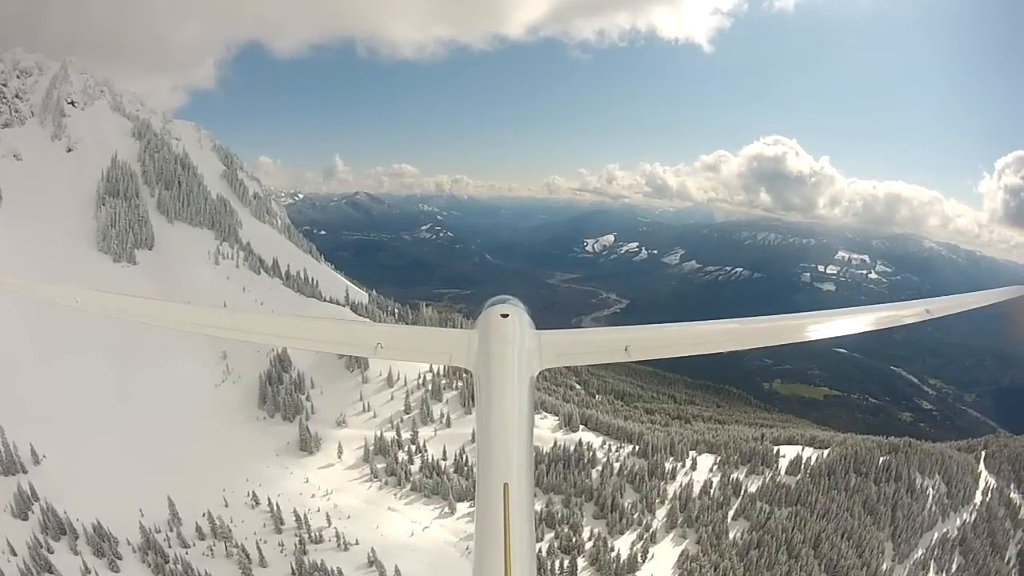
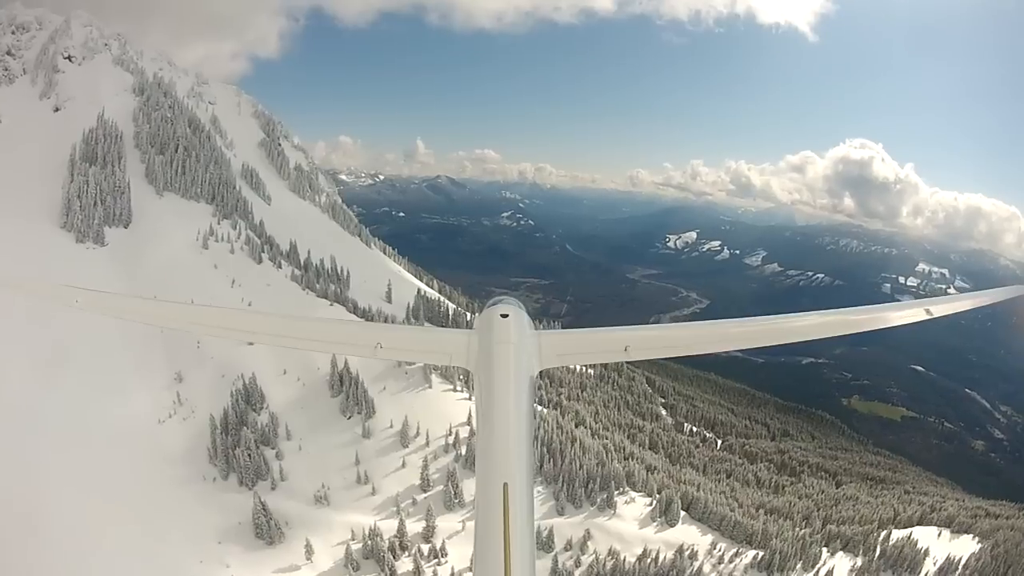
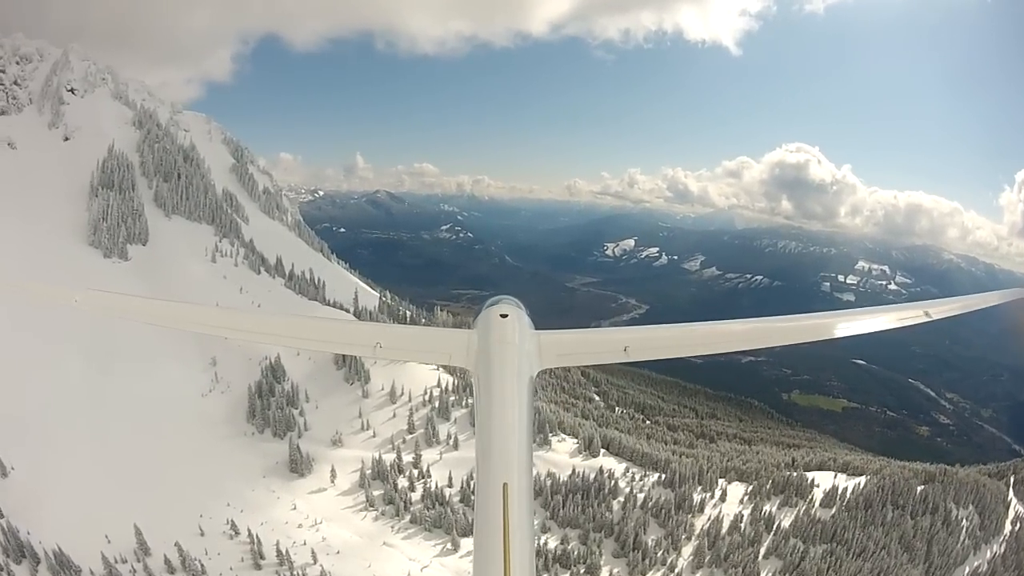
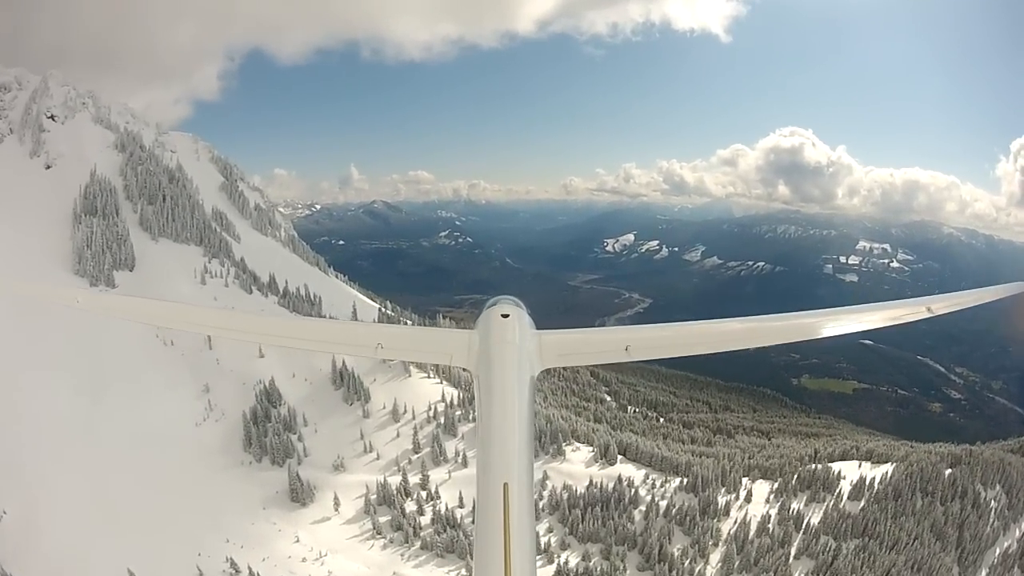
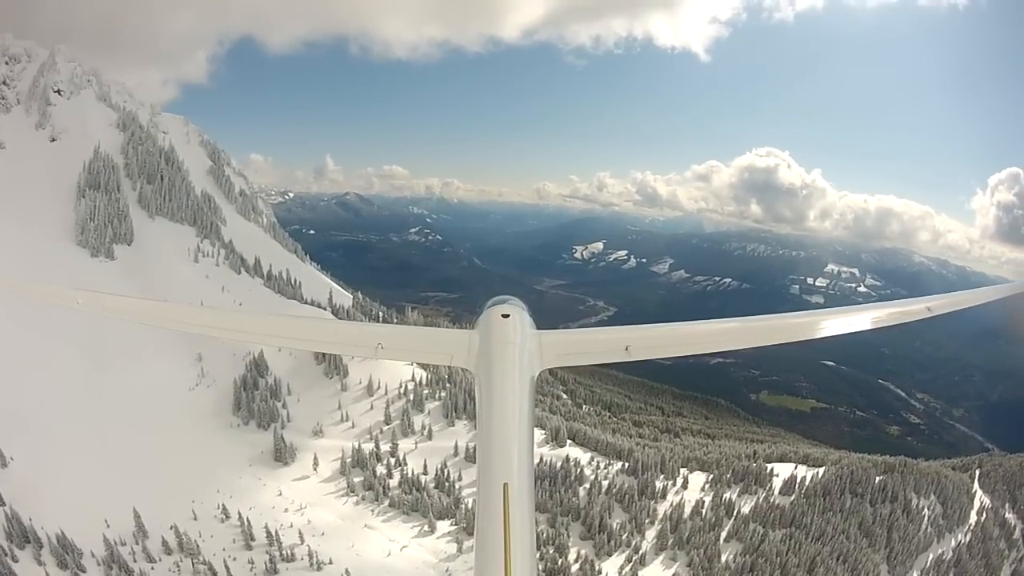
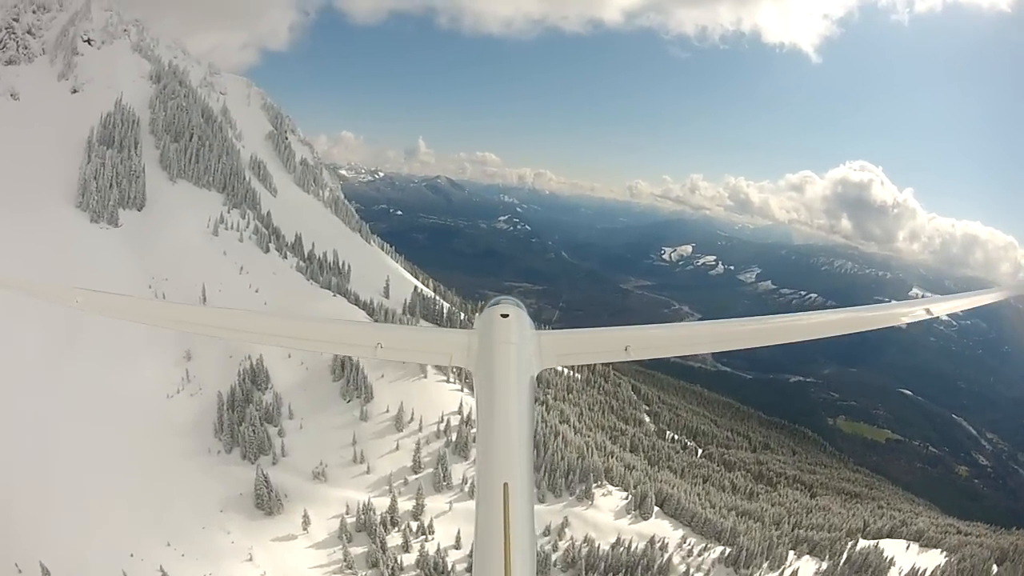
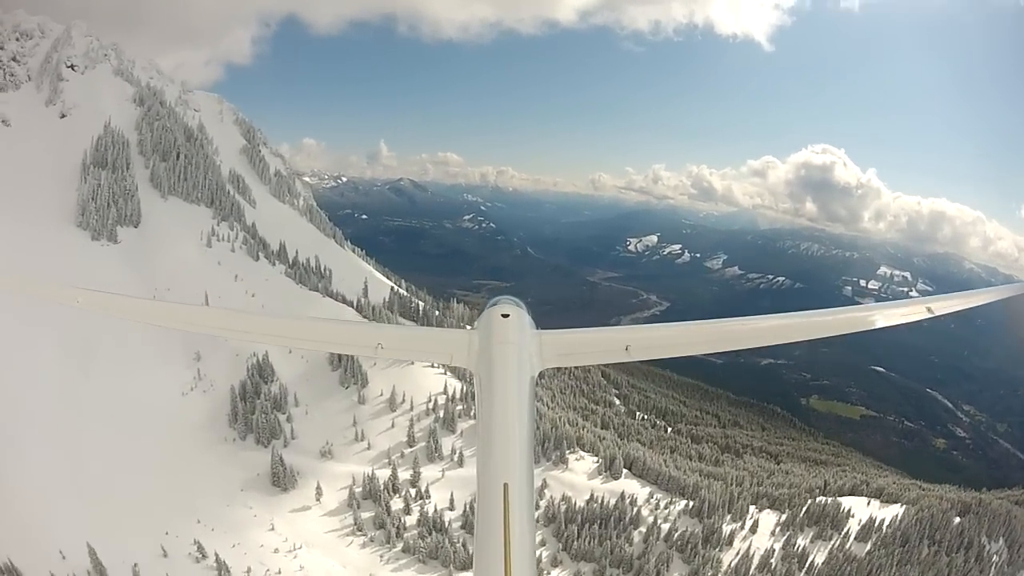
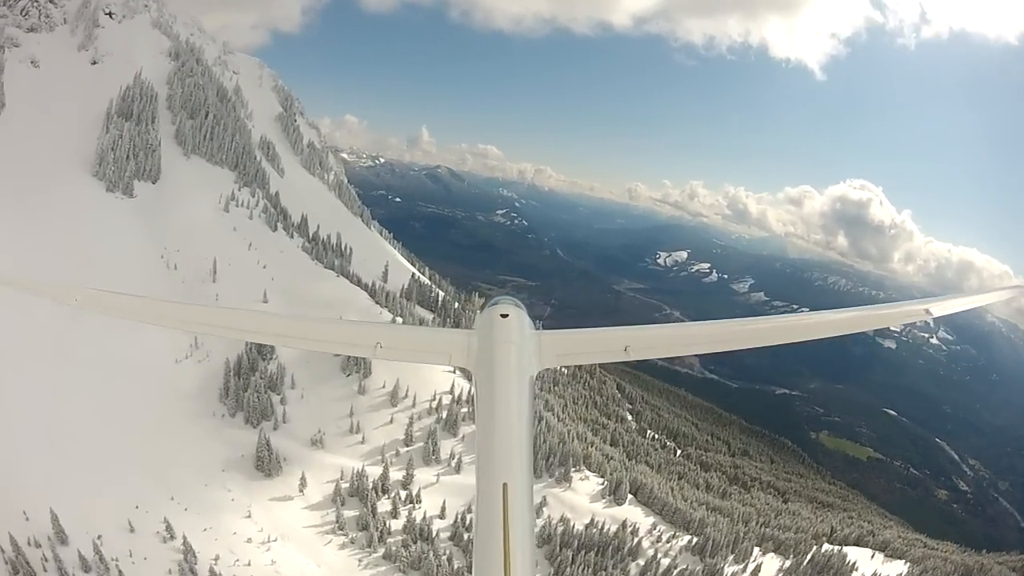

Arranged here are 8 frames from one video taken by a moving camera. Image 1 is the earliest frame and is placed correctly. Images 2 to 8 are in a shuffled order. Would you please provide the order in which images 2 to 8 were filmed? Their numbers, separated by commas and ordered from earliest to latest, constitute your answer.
5, 3, 4, 7, 8, 6, 2
